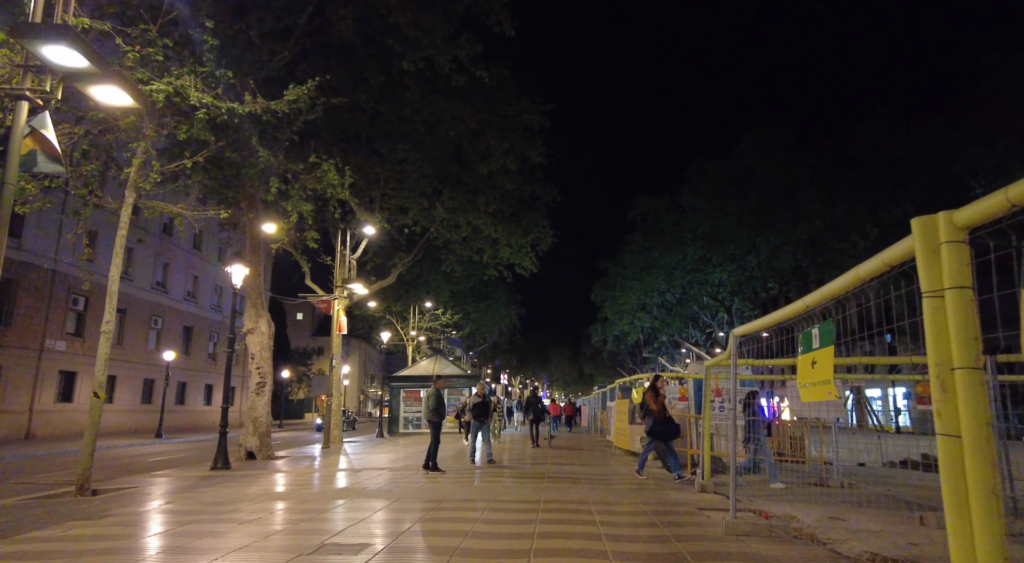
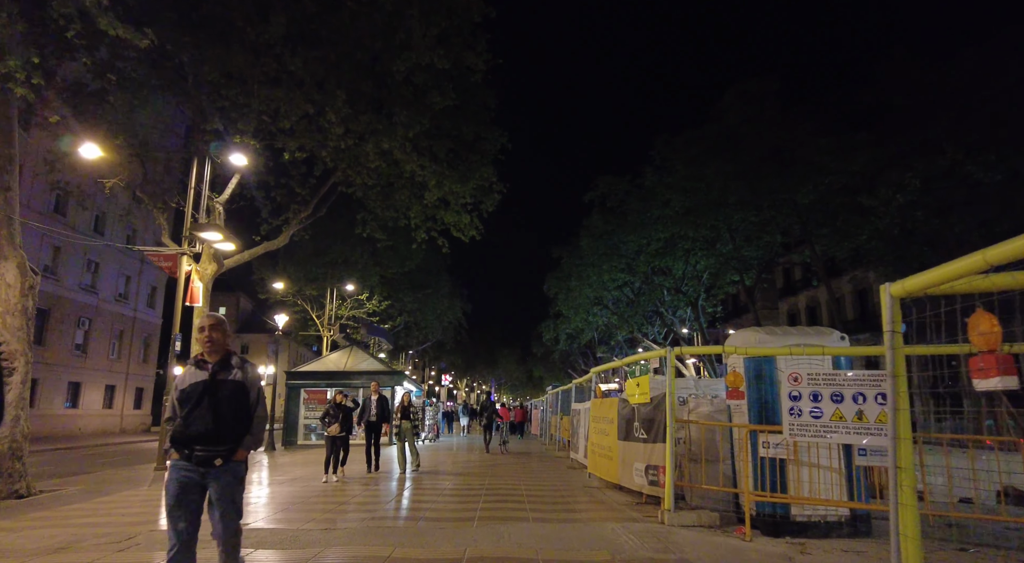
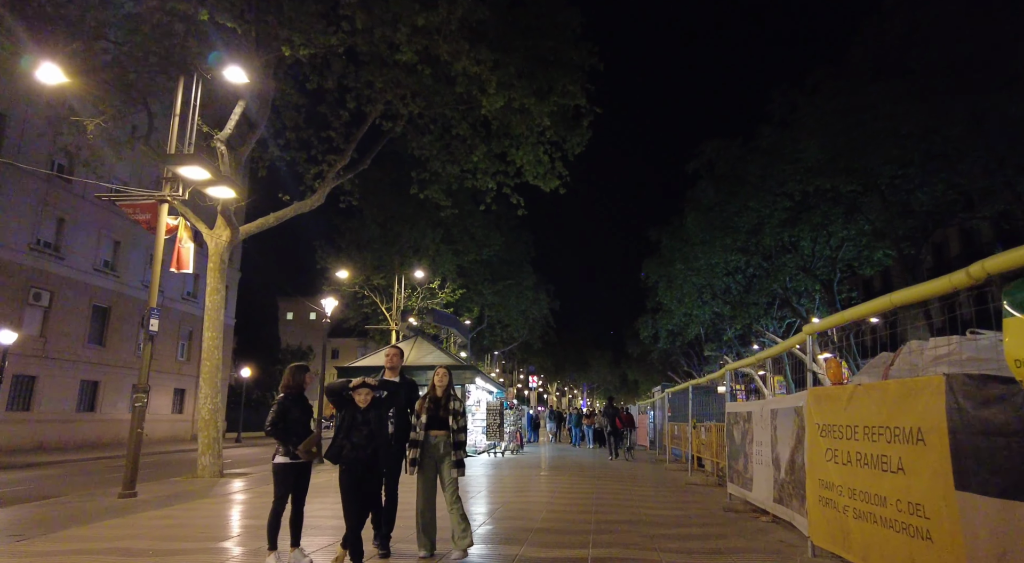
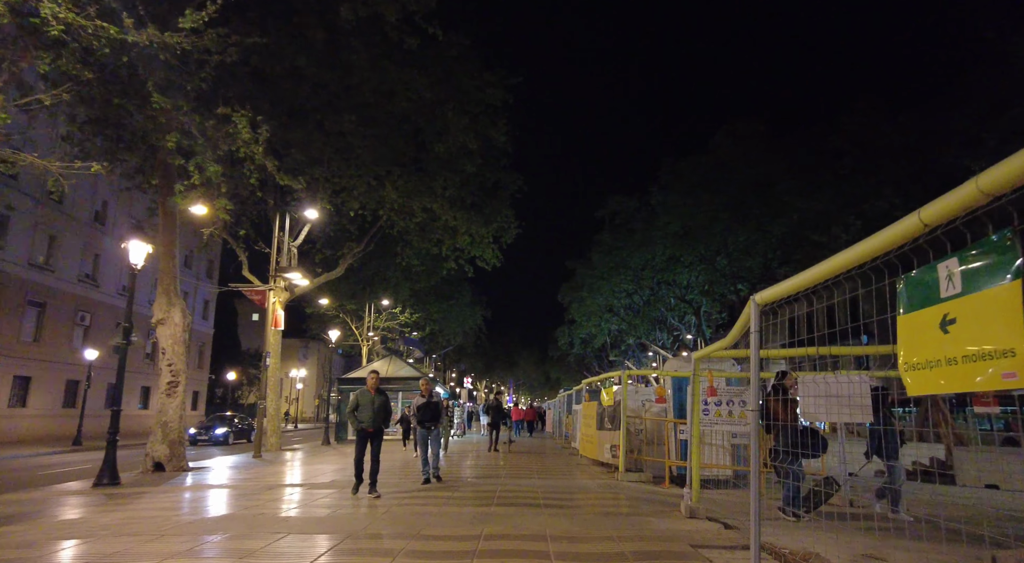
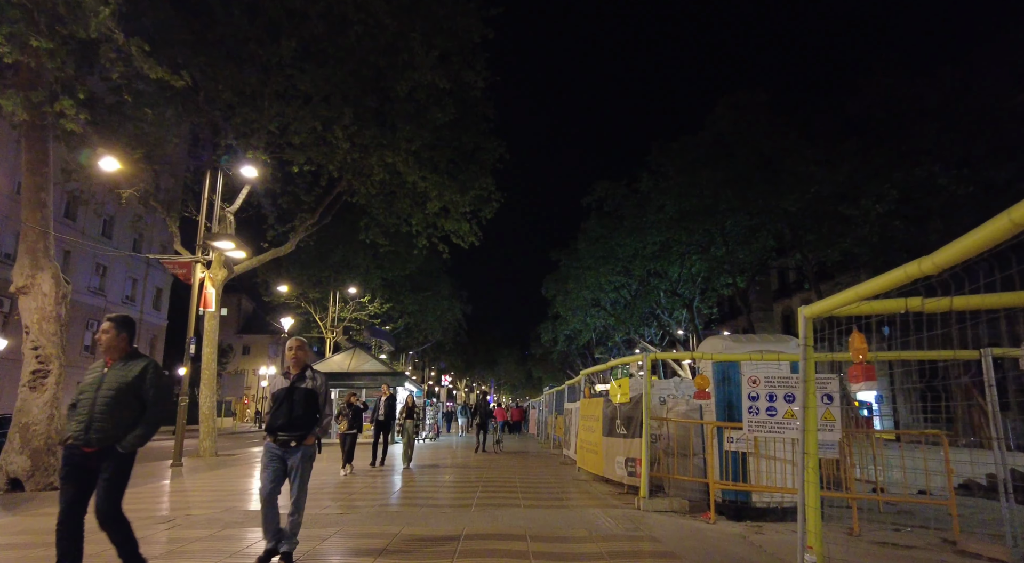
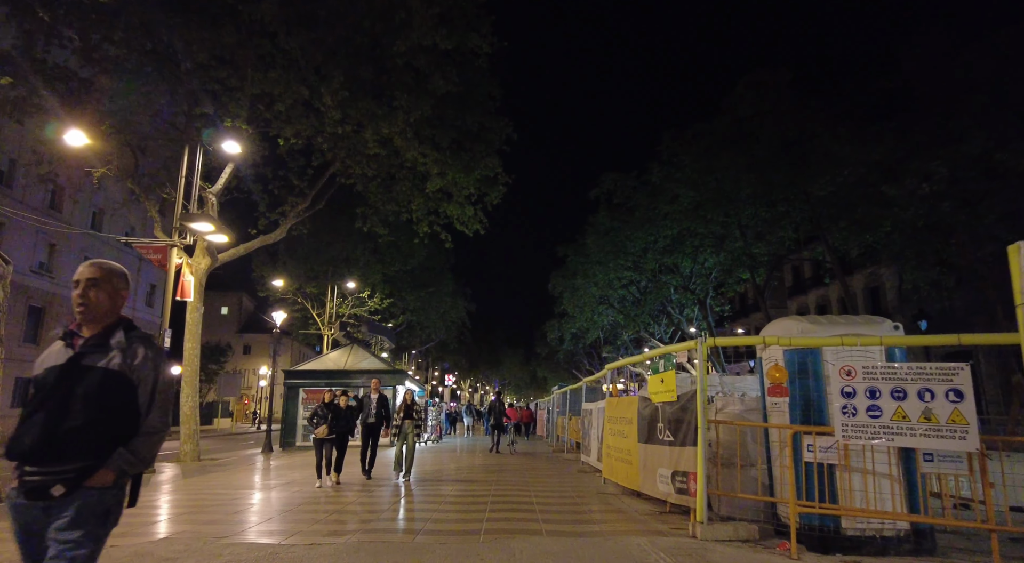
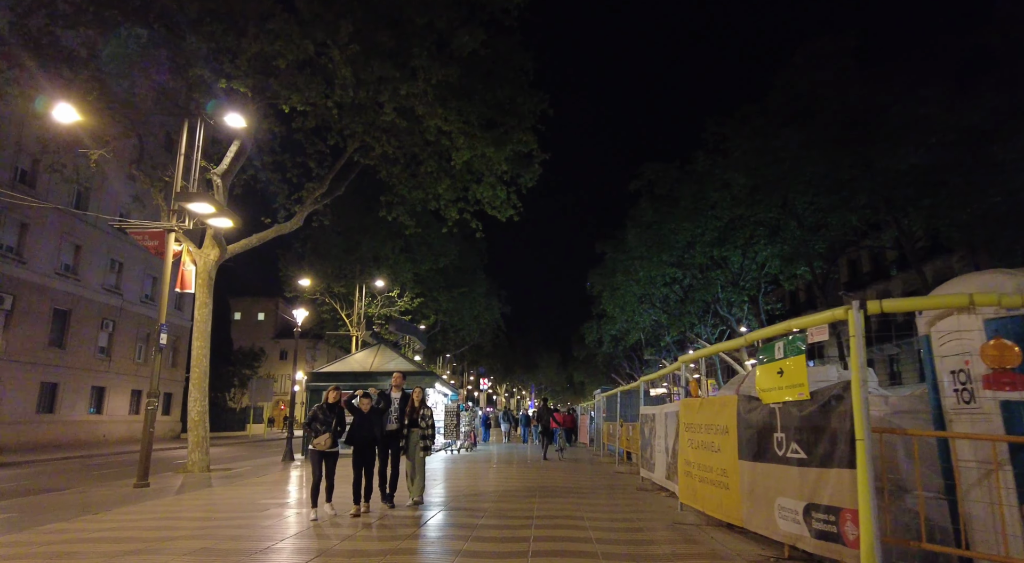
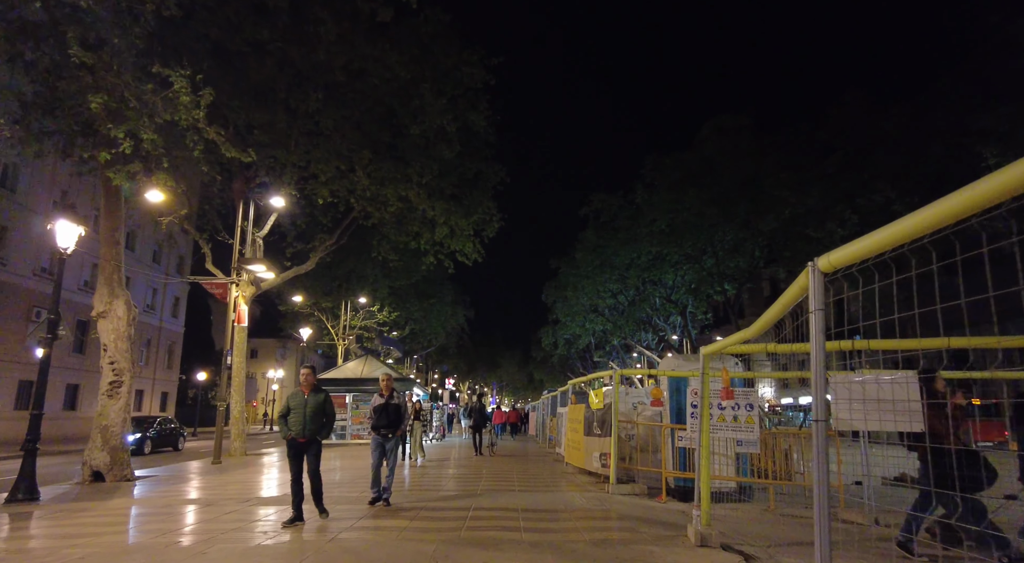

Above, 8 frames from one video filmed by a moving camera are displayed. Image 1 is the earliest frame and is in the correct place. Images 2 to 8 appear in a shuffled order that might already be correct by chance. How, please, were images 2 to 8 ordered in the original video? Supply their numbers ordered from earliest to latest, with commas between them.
4, 8, 5, 2, 6, 7, 3
